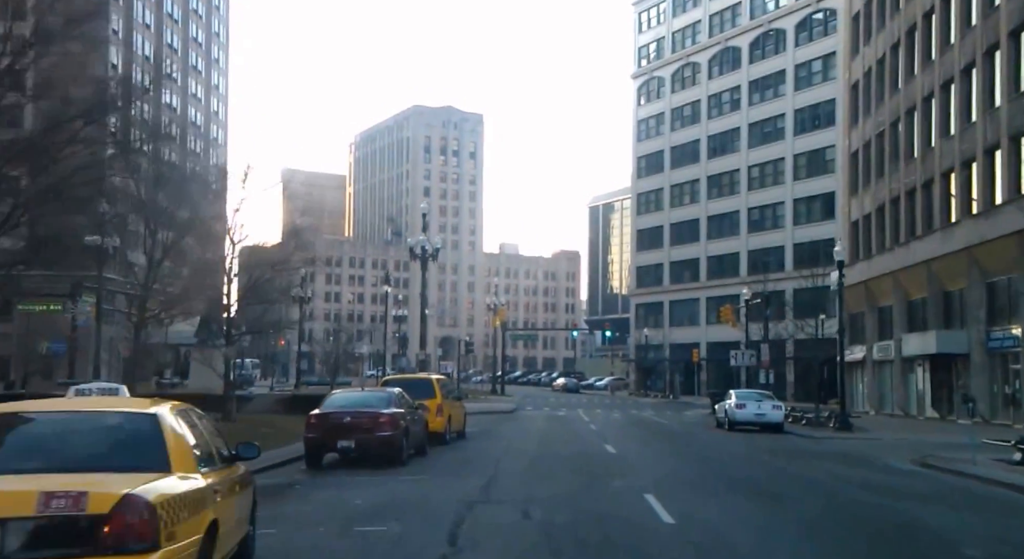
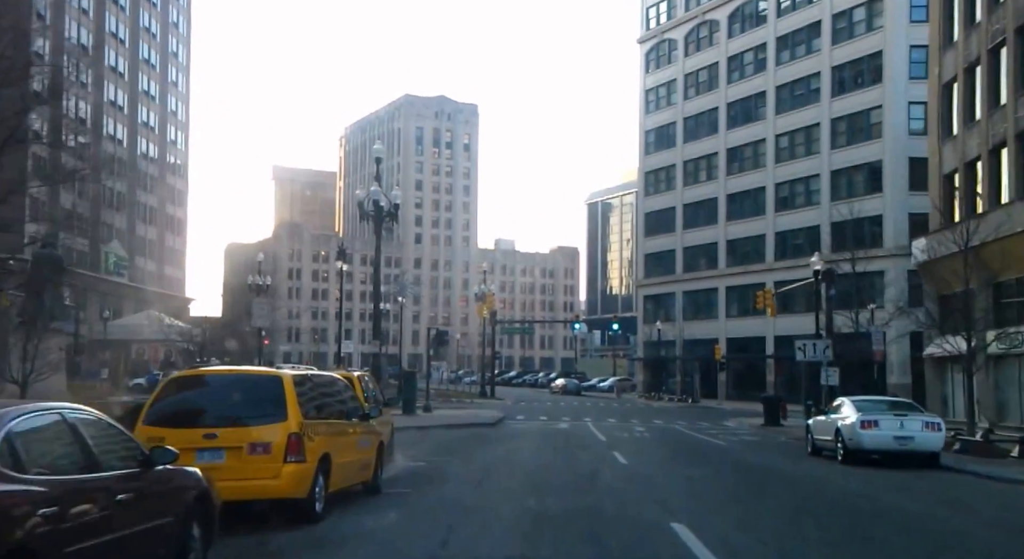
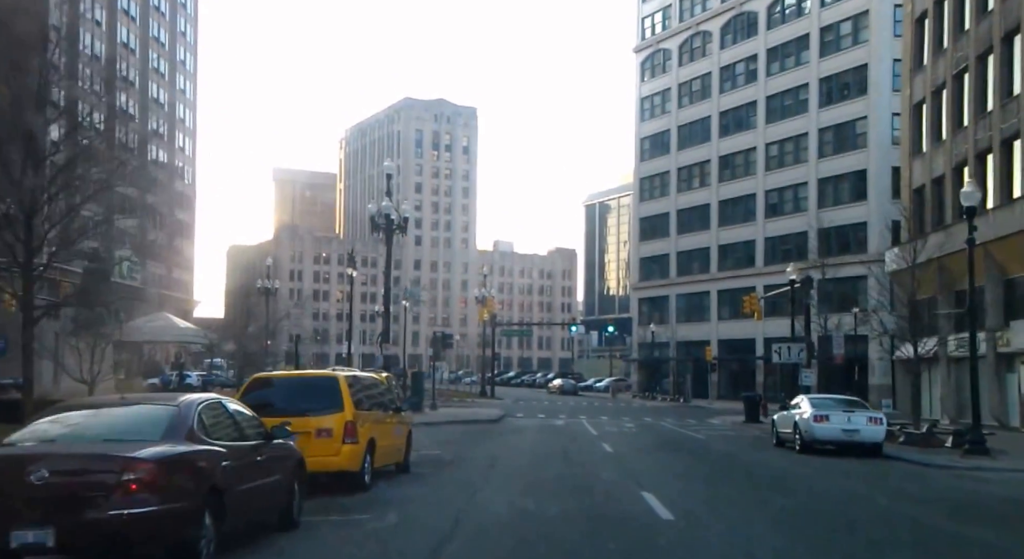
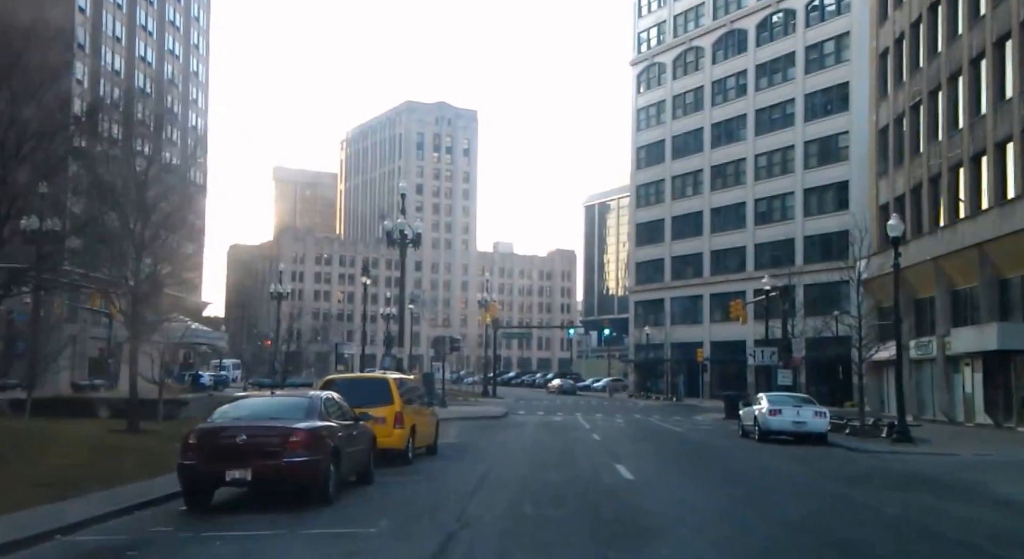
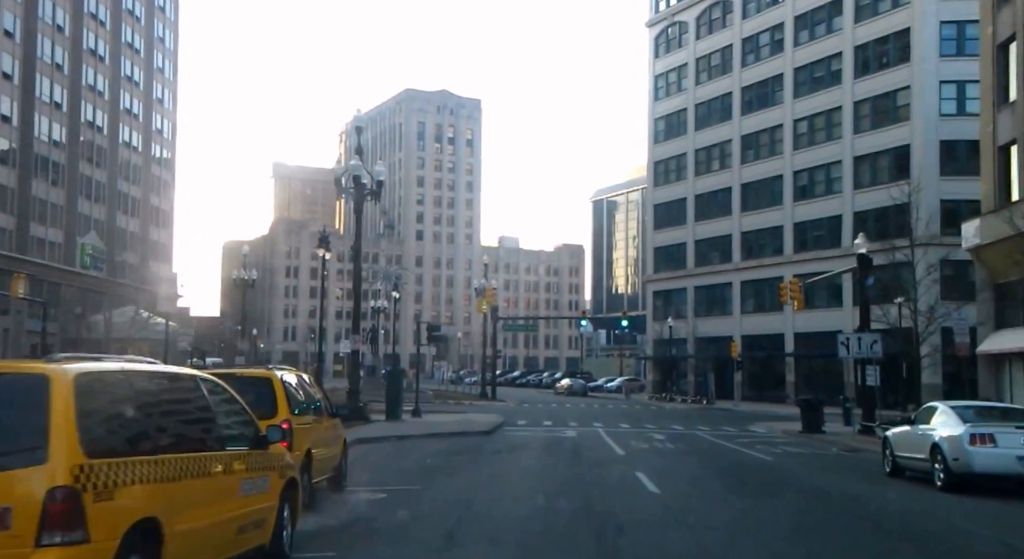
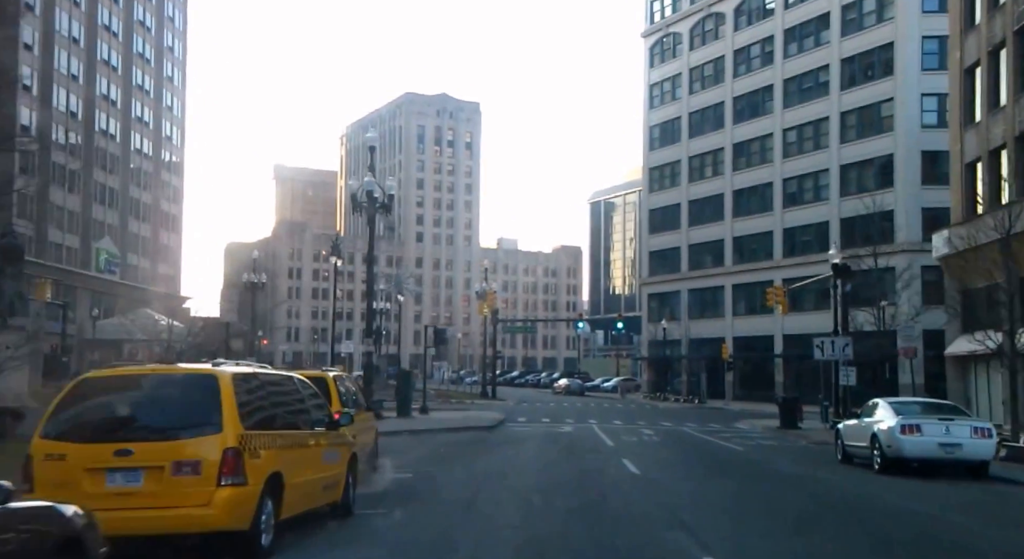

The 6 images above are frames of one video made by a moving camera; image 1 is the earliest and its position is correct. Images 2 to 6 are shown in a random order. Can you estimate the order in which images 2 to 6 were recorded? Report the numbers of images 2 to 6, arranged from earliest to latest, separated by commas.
4, 3, 2, 6, 5
